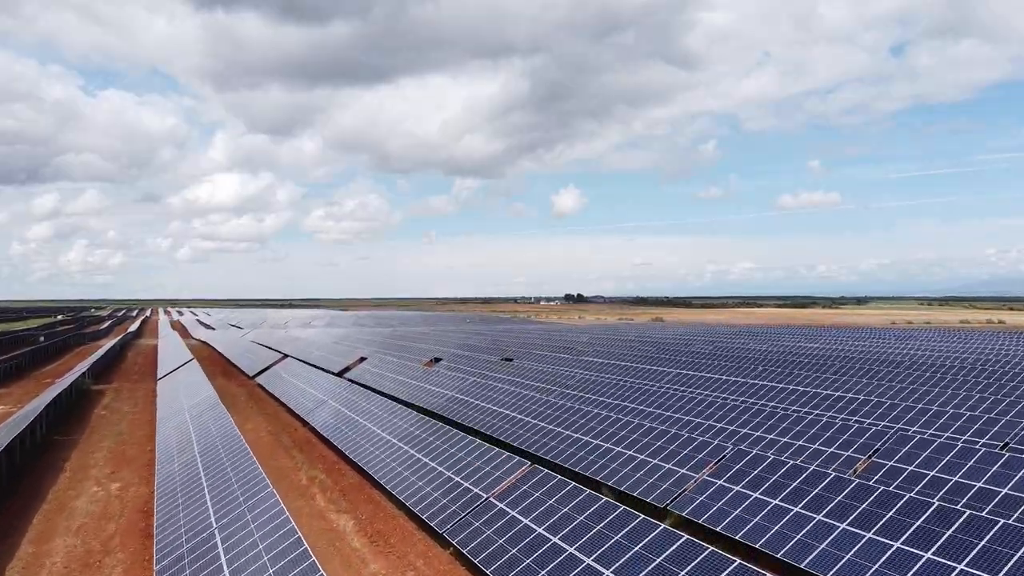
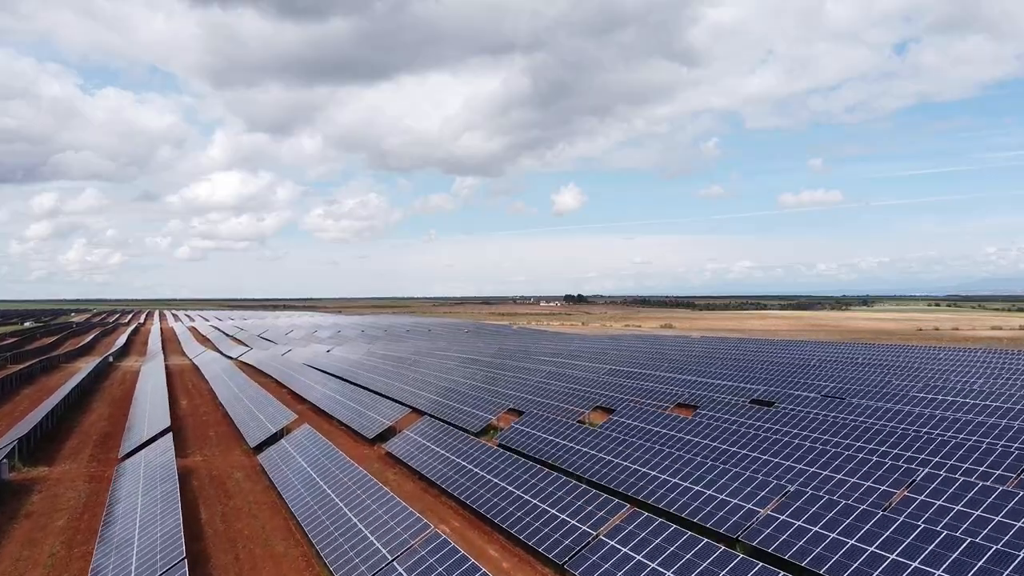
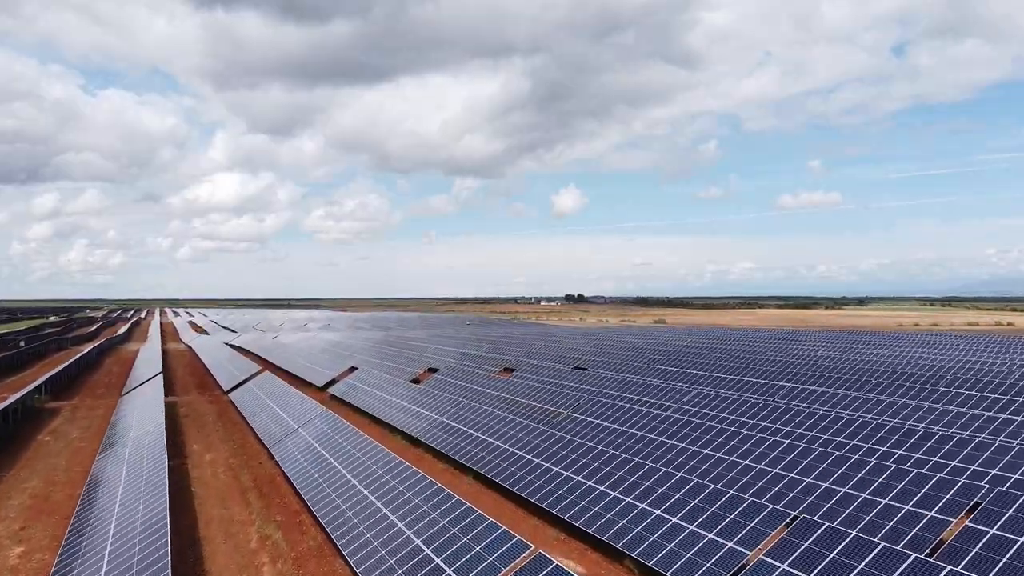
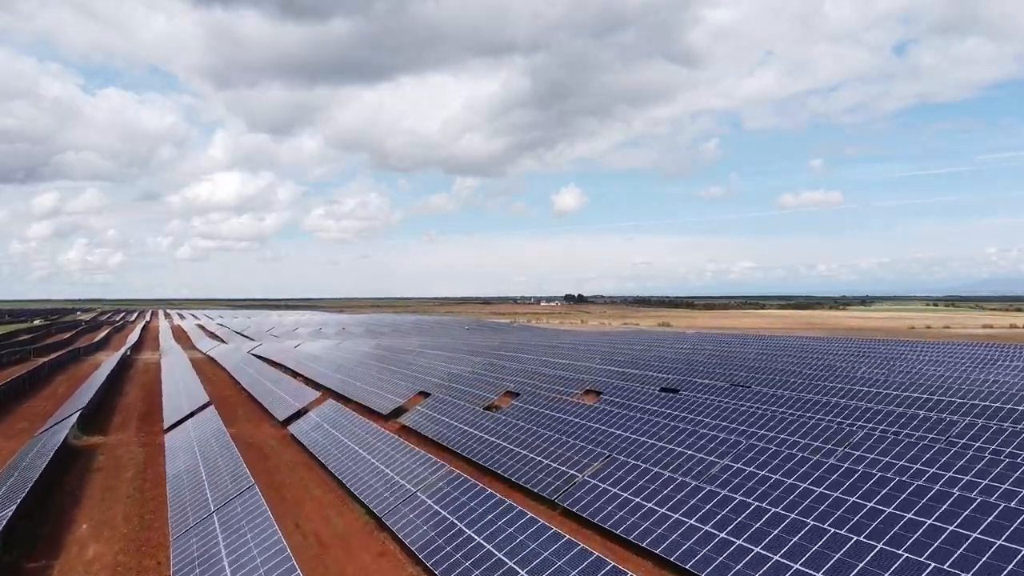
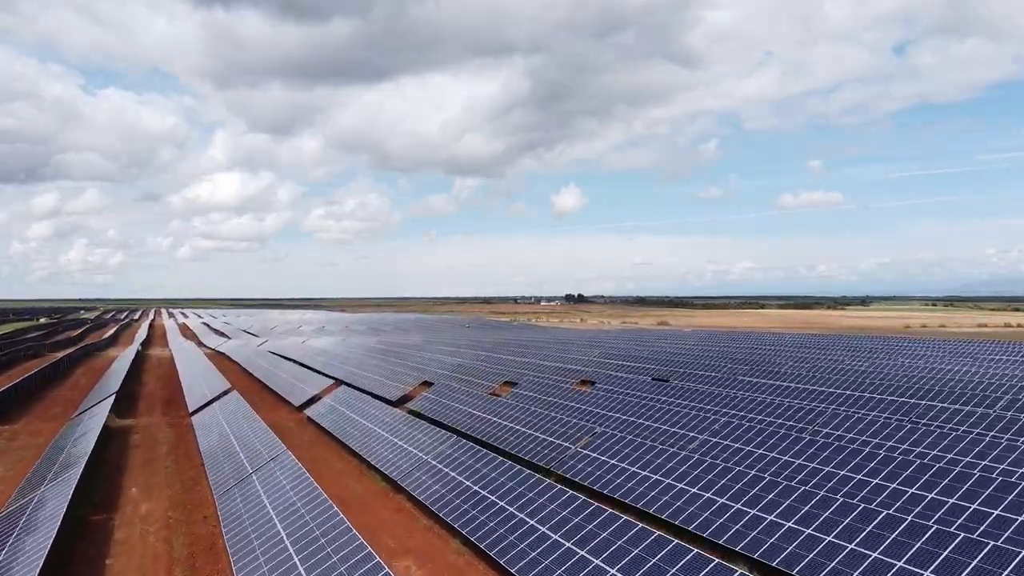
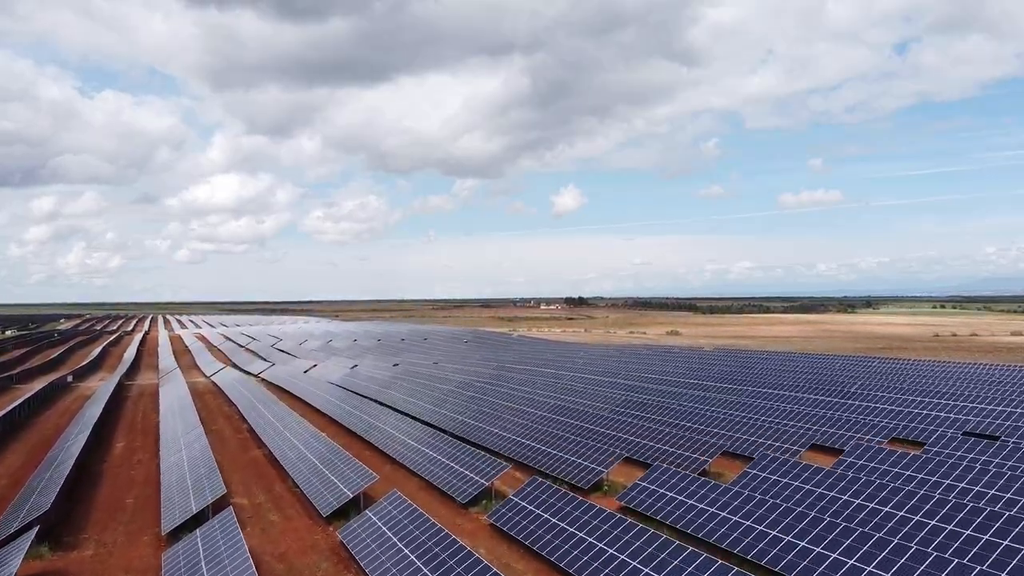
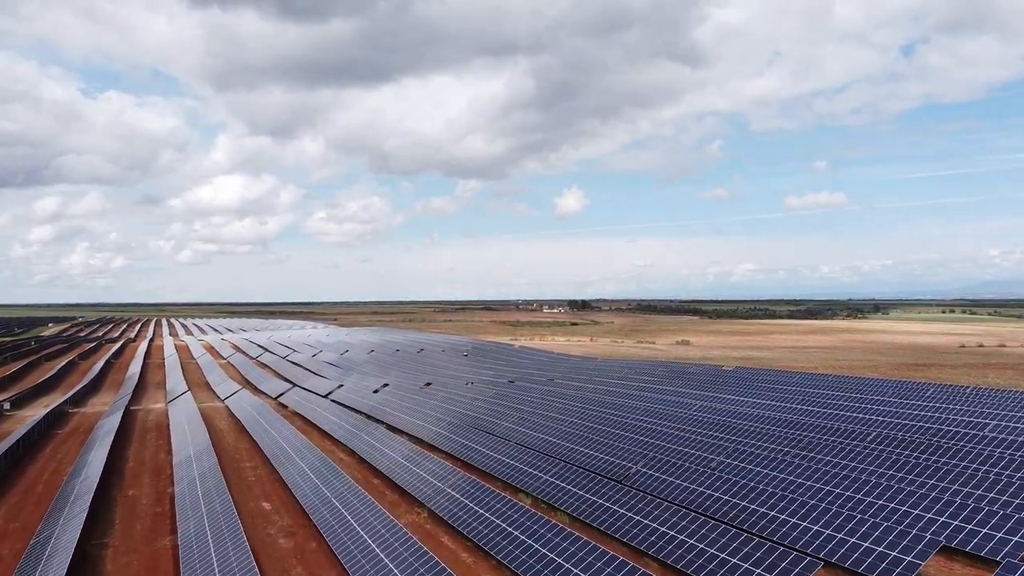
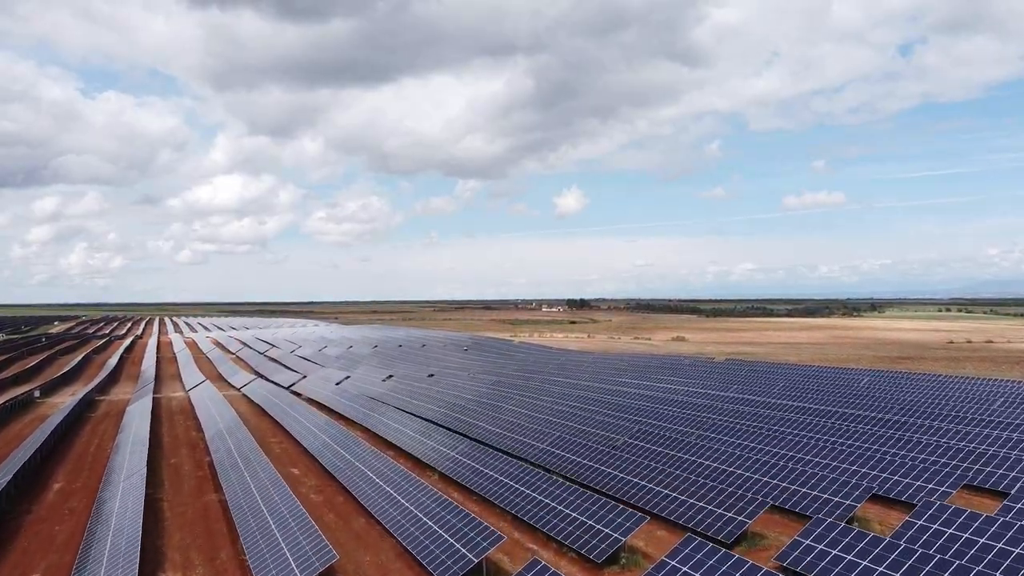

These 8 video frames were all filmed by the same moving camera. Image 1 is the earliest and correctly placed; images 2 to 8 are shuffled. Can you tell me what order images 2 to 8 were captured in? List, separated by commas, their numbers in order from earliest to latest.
3, 5, 4, 2, 6, 8, 7
